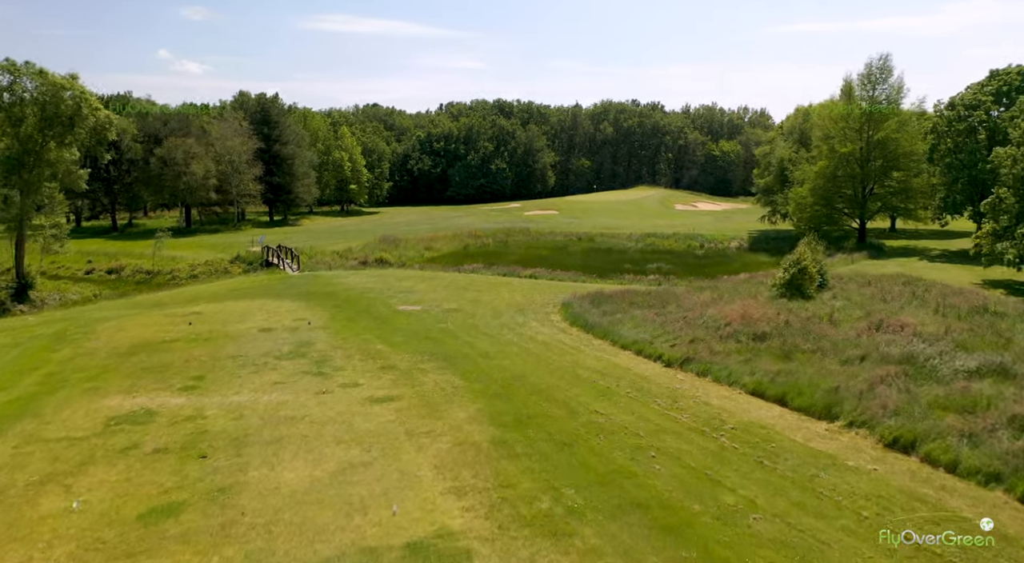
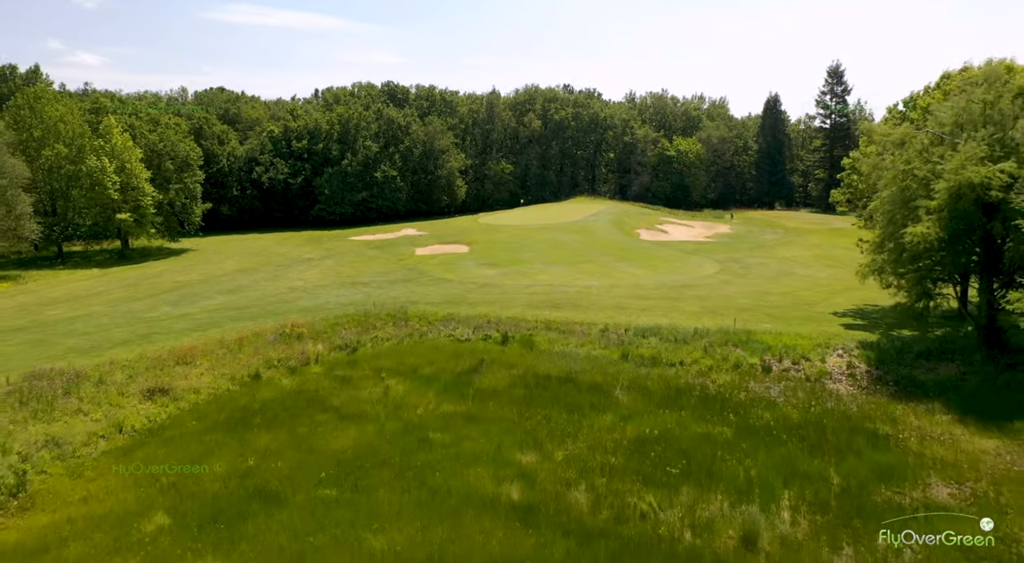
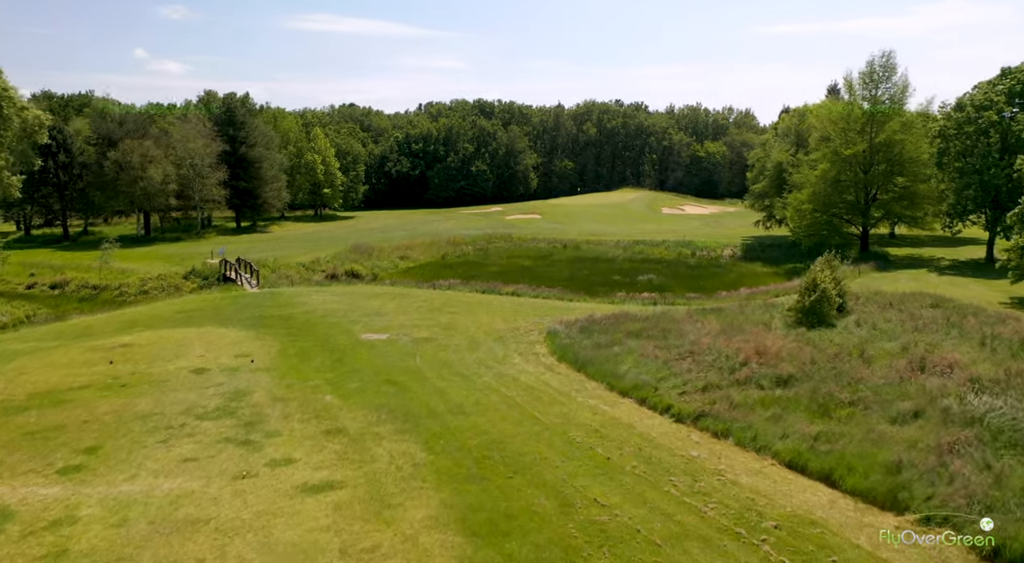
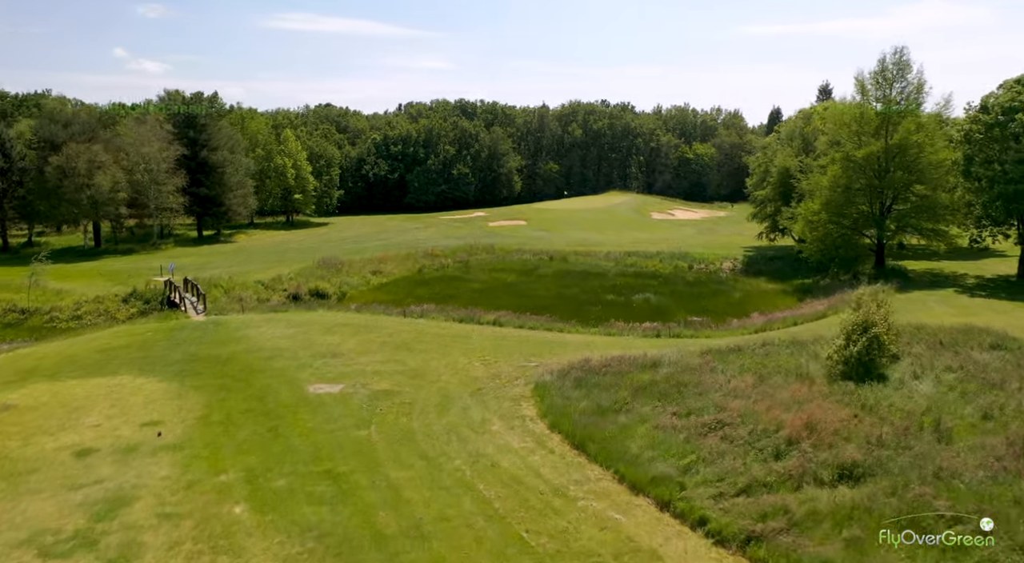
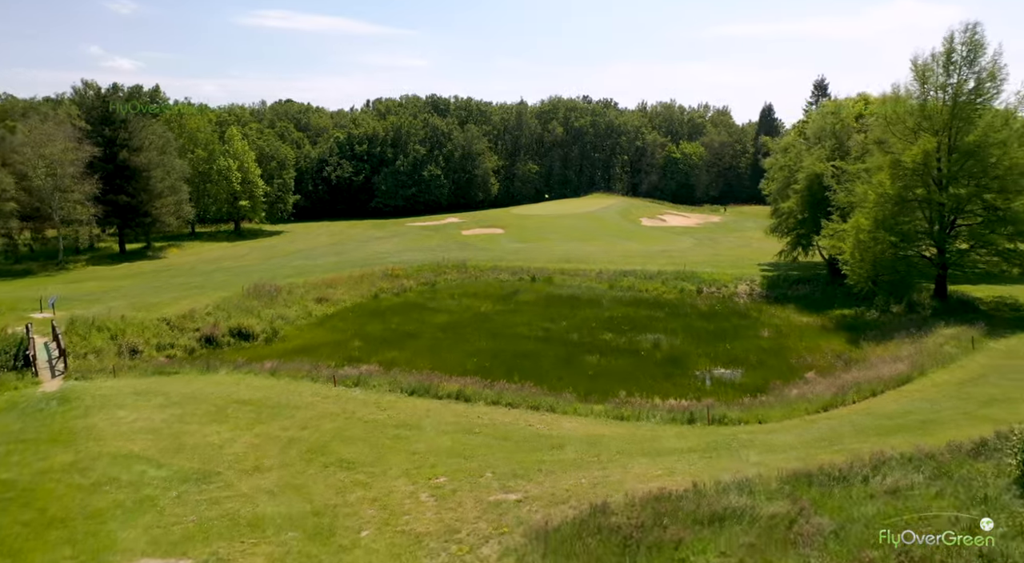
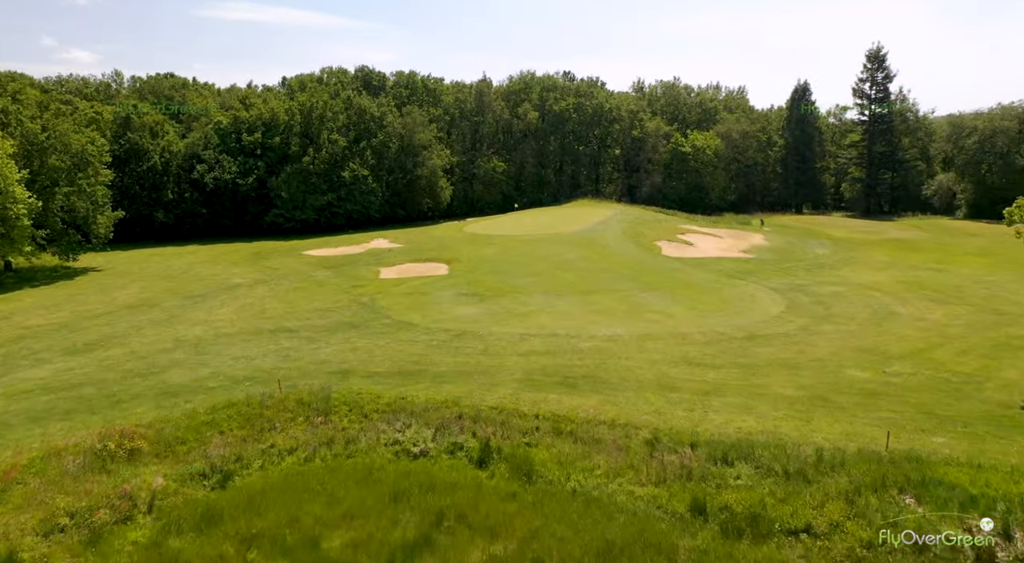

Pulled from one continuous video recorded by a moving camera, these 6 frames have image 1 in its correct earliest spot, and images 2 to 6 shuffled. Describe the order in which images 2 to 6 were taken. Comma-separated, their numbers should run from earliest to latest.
3, 4, 5, 2, 6
